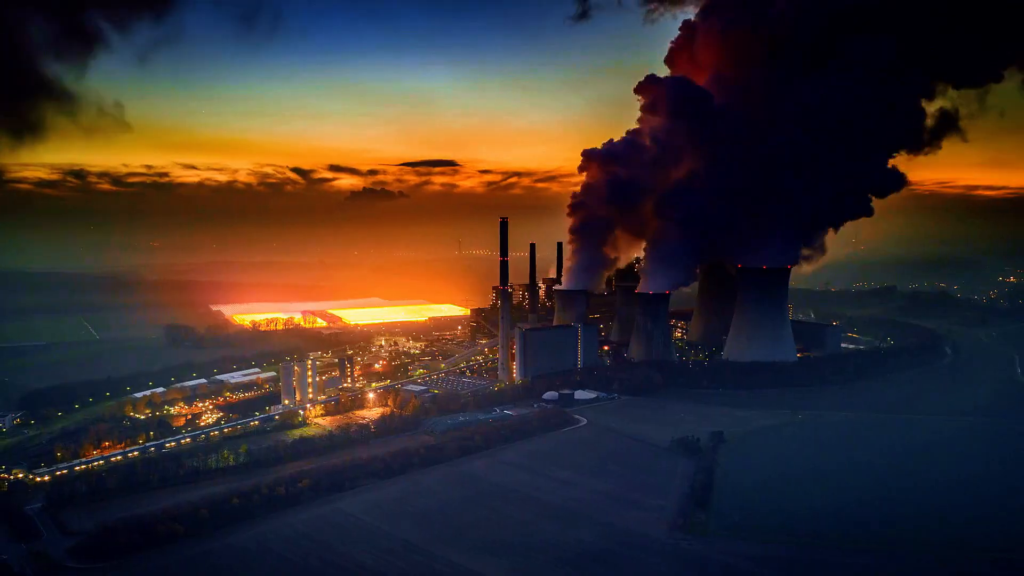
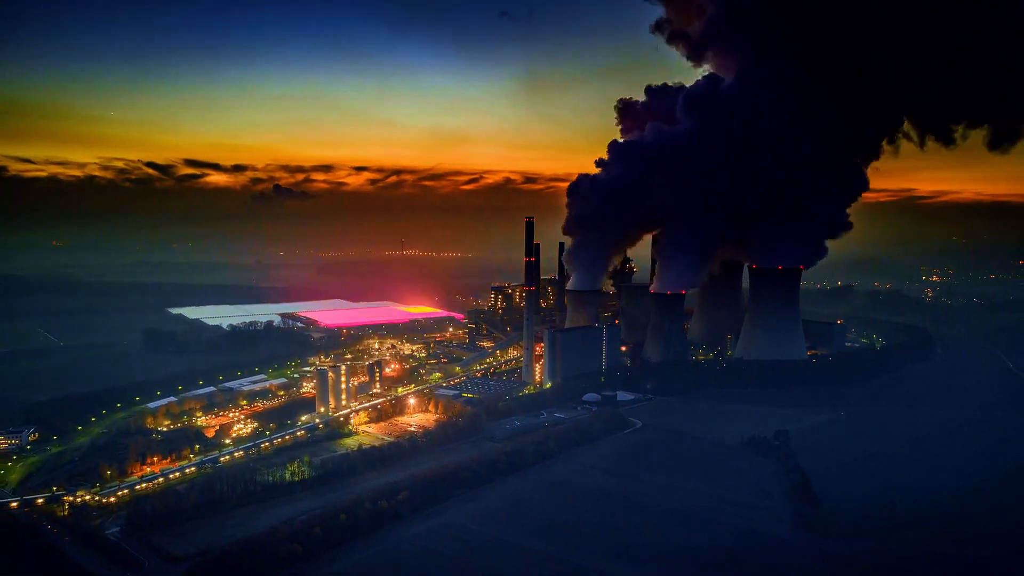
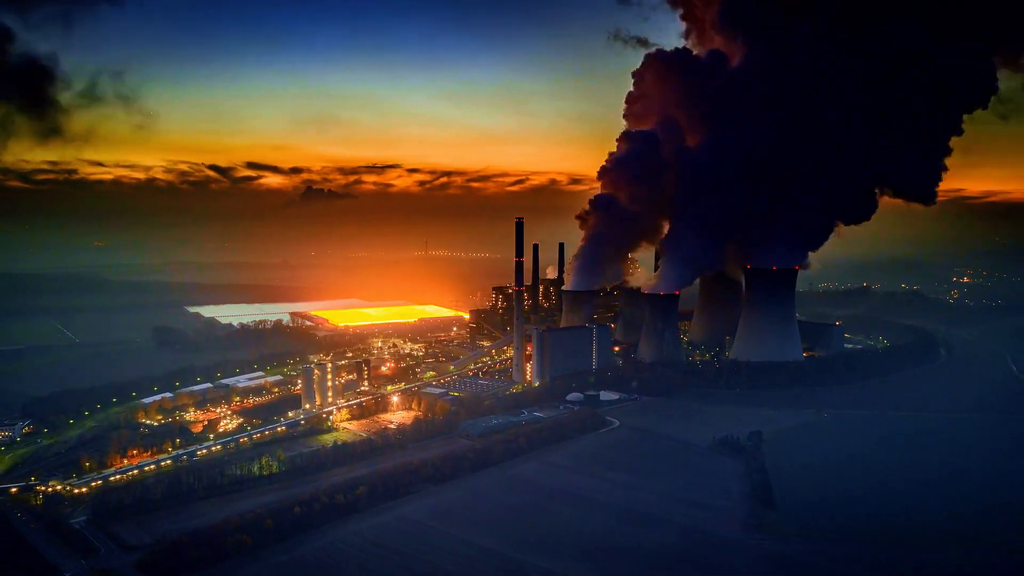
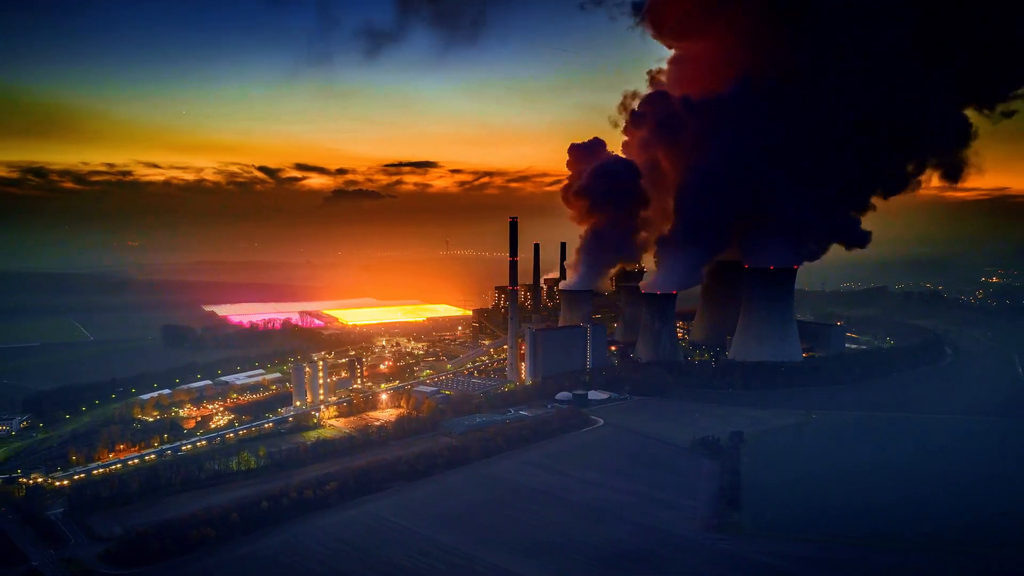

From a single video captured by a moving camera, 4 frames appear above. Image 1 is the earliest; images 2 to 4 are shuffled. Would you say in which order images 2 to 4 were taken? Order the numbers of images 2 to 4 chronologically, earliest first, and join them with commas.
4, 3, 2
